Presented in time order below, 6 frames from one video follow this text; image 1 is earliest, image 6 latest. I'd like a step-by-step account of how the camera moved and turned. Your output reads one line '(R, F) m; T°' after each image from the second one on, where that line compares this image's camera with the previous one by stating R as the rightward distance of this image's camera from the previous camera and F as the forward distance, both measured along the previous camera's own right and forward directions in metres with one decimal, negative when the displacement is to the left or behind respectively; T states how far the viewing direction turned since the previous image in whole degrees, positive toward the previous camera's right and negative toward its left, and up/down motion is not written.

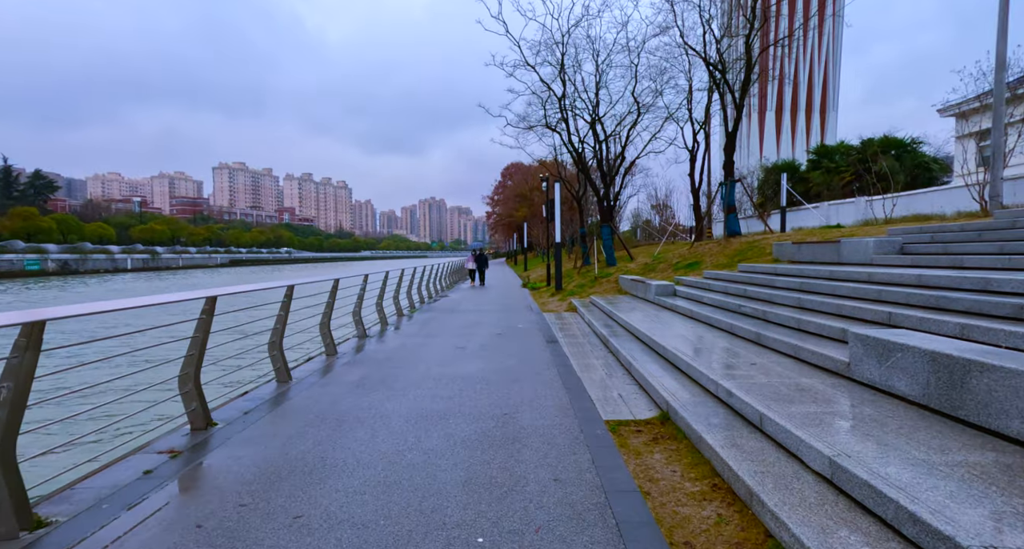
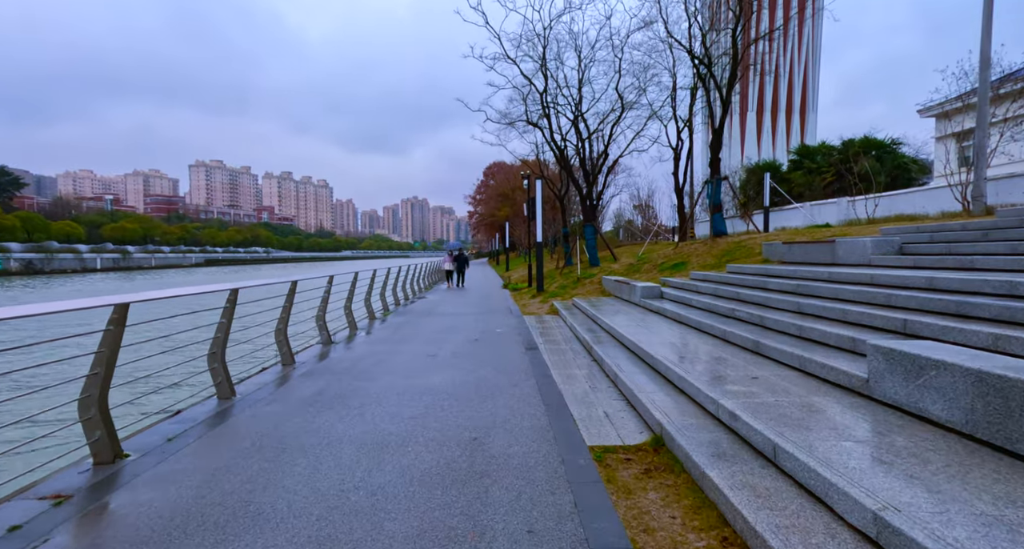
(+0.1, +0.6) m; +2°
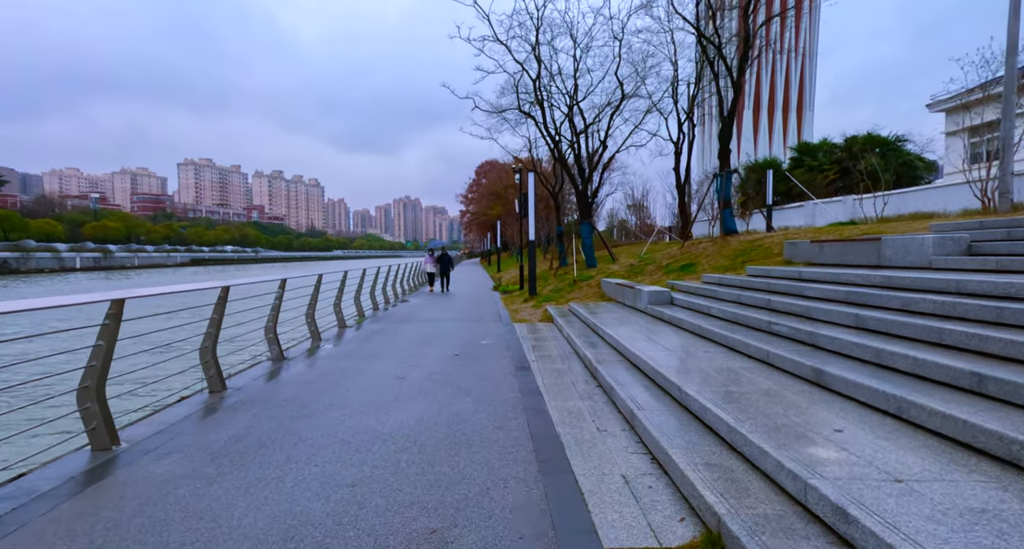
(+0.1, +1.4) m; +1°
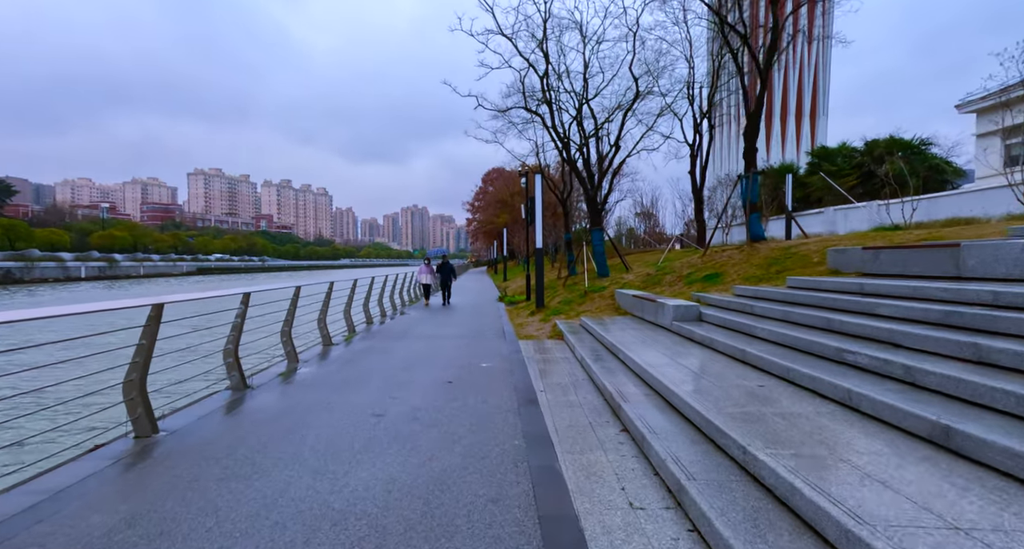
(0.0, +1.1) m; -1°
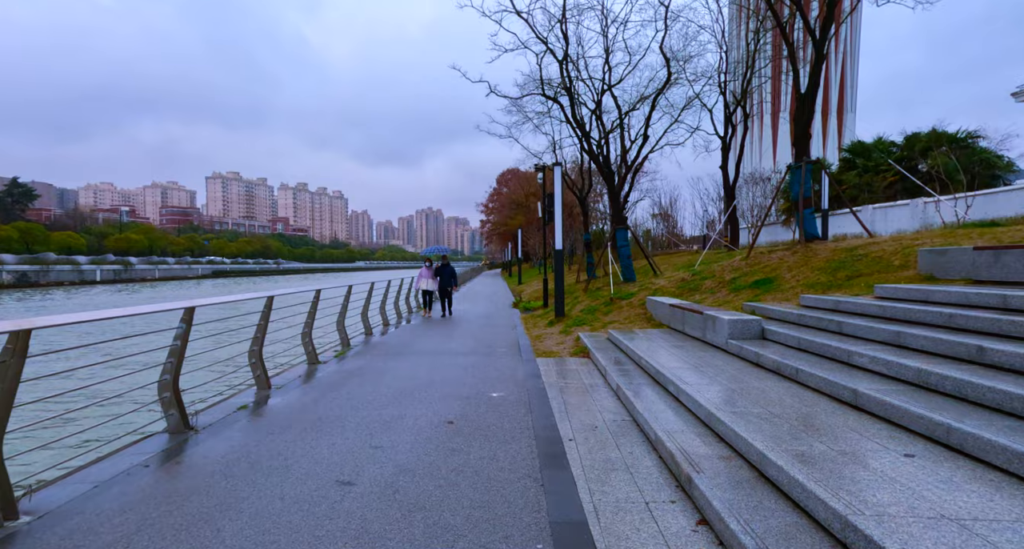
(0.0, +1.5) m; -2°
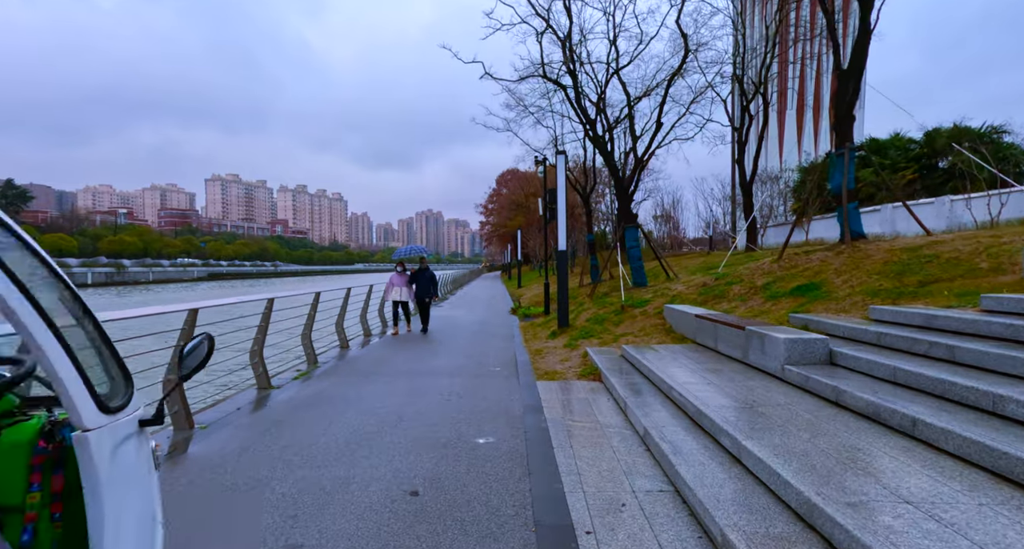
(+0.1, +1.5) m; 0°
